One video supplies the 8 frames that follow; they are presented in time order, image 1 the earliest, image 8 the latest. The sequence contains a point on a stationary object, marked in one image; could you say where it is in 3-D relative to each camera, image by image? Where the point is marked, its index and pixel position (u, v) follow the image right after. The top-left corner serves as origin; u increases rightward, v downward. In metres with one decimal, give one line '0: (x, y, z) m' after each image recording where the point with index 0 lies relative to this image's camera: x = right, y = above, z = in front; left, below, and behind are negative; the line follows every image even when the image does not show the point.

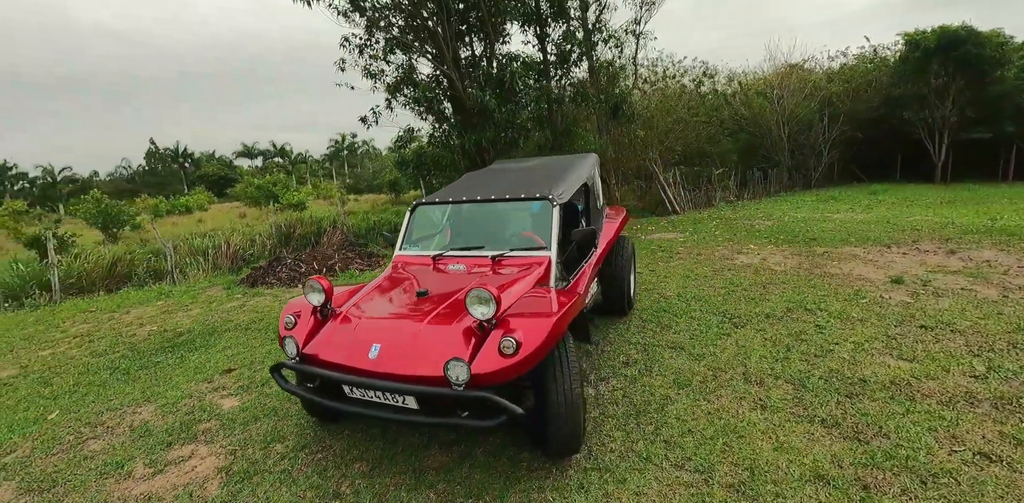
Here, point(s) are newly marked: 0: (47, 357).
0: (-4.9, -1.1, +5.1) m
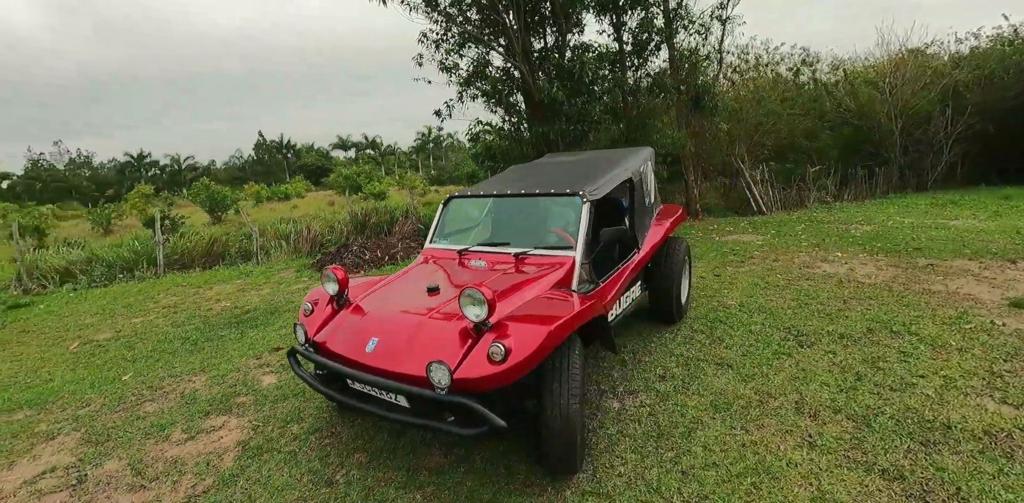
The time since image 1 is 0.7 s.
0: (-4.4, -0.9, +5.7) m
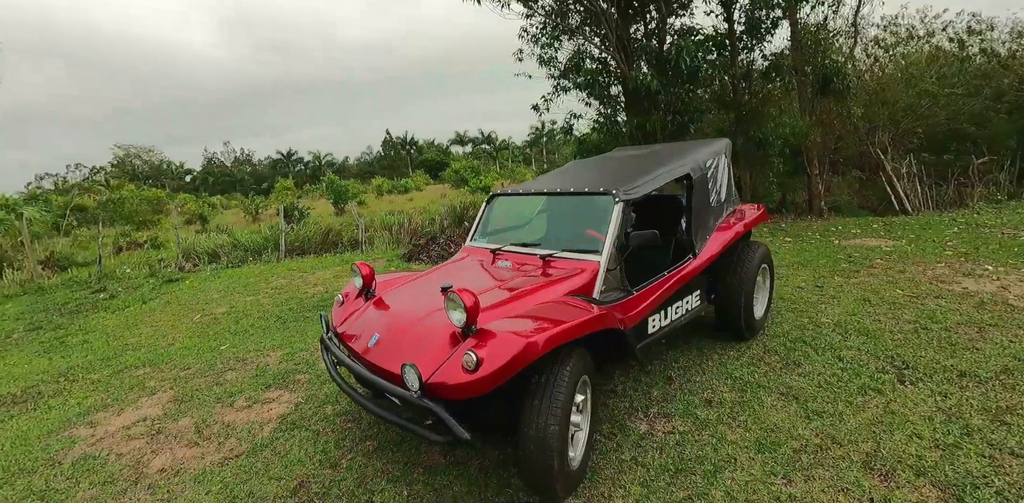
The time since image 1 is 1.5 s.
0: (-3.6, -0.7, +6.5) m
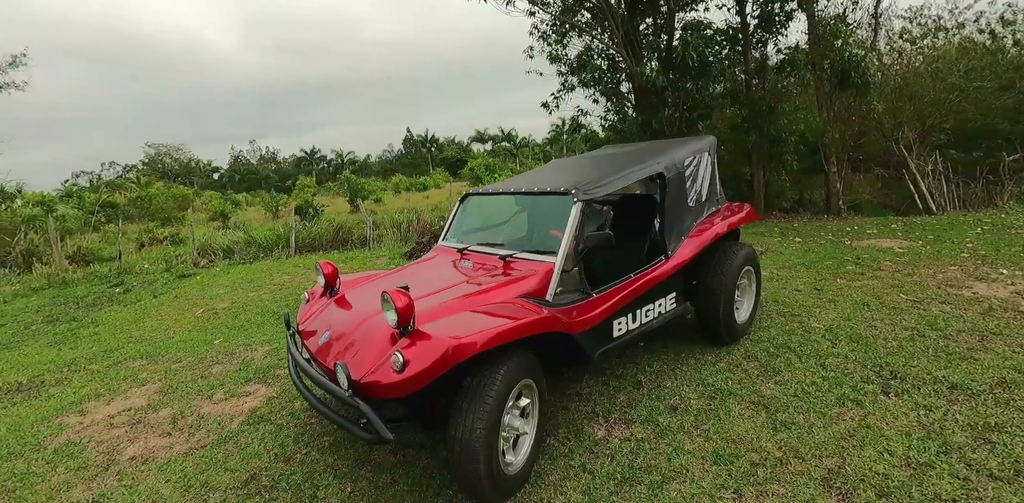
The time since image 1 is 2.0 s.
0: (-3.6, -0.6, +6.6) m
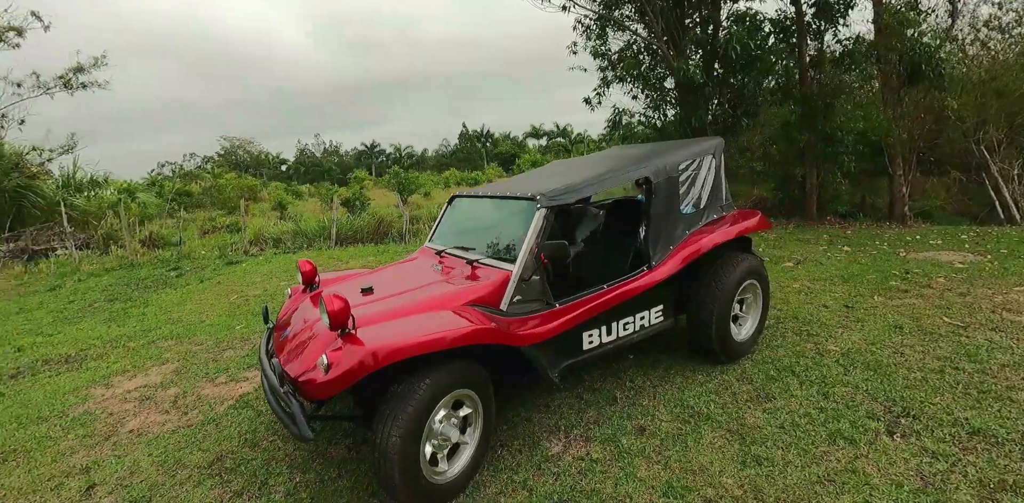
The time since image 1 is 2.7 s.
0: (-3.4, -0.5, +6.9) m
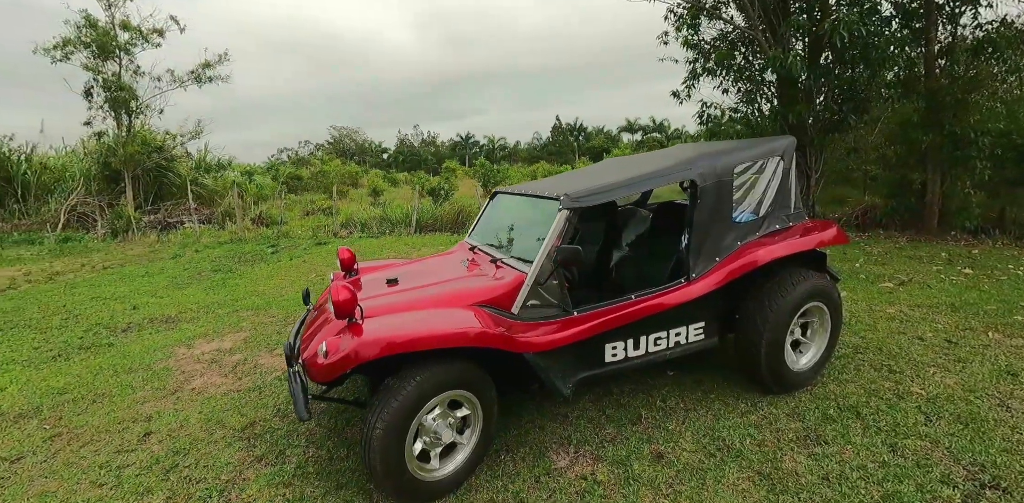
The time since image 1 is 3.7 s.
0: (-2.4, -0.3, +7.4) m
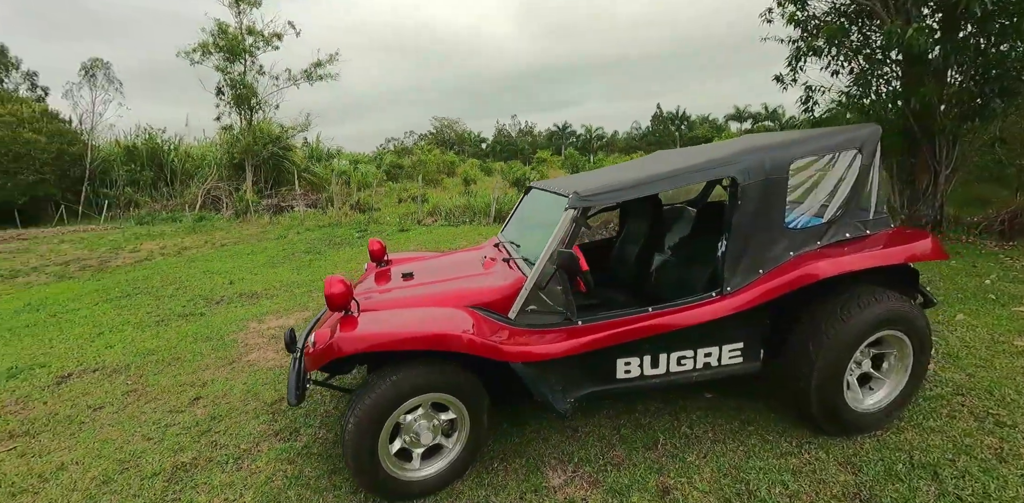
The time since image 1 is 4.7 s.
0: (-1.4, -0.1, +7.6) m
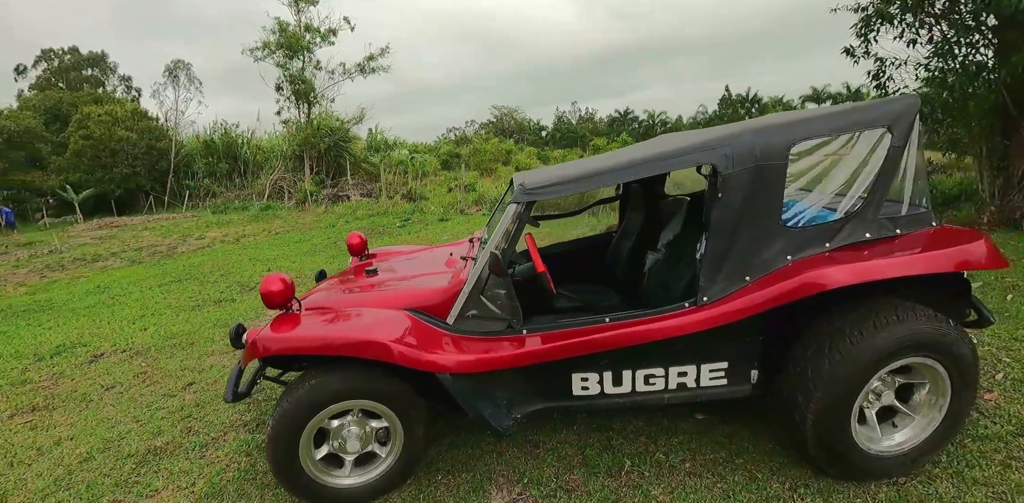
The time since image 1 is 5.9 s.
0: (-0.9, +0.1, +7.5) m
